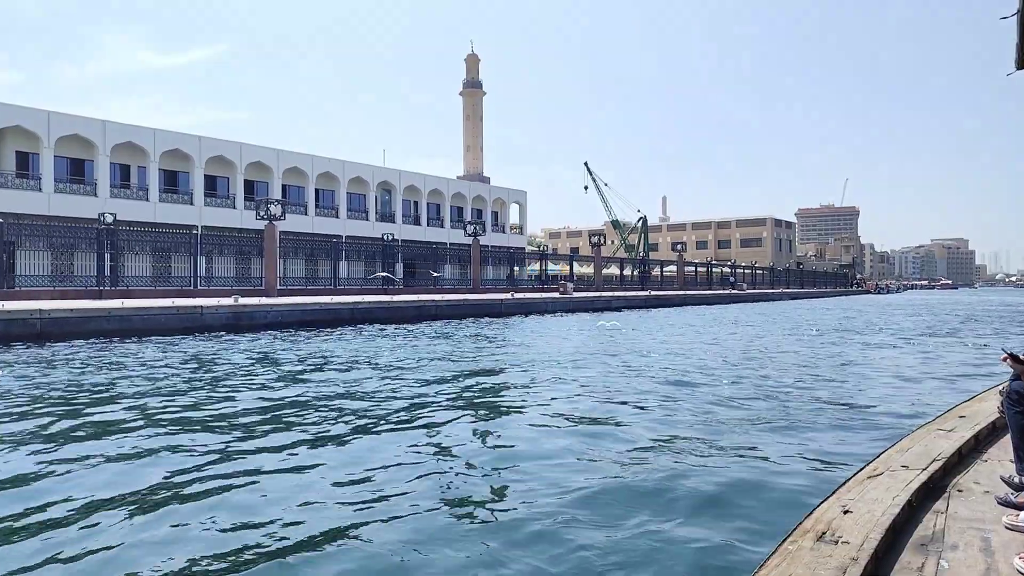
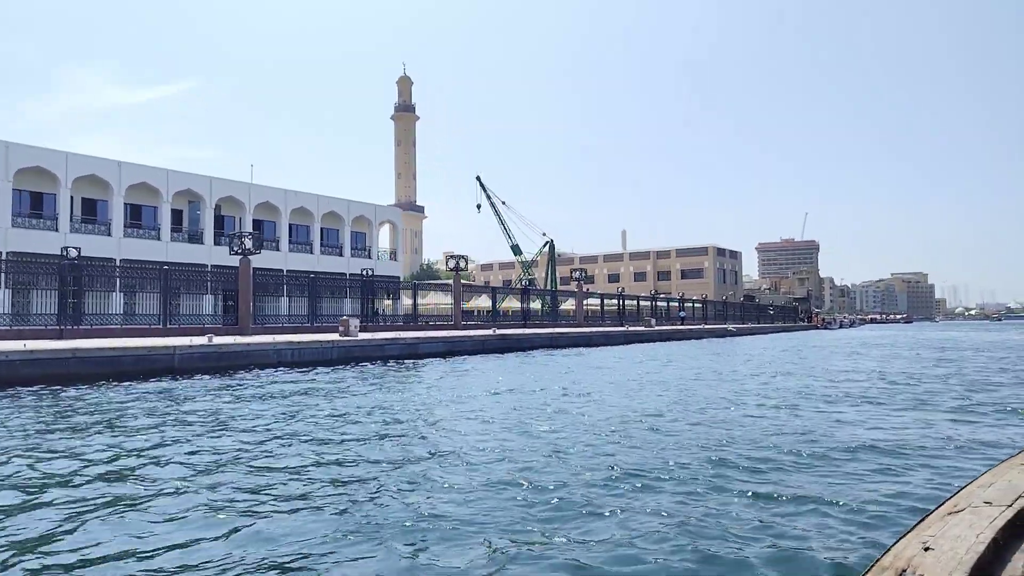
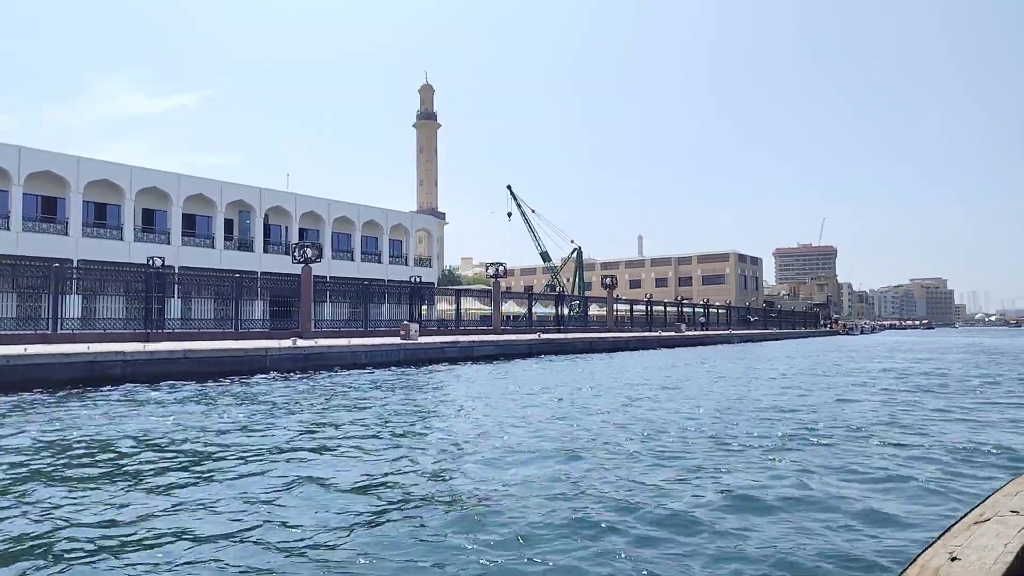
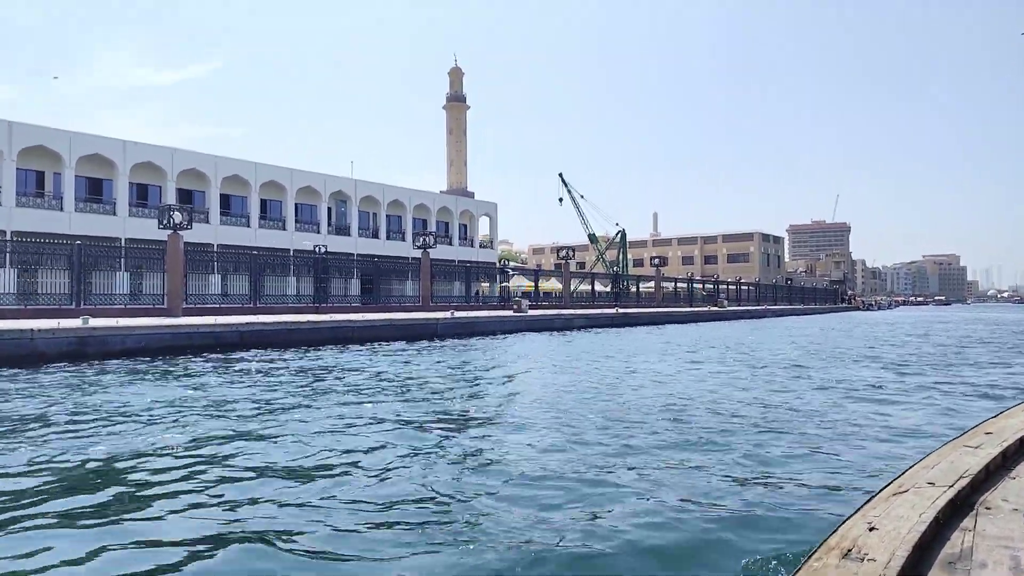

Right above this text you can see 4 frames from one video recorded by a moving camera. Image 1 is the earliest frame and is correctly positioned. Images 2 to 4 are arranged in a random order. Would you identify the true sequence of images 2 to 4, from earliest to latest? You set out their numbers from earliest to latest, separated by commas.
4, 3, 2
